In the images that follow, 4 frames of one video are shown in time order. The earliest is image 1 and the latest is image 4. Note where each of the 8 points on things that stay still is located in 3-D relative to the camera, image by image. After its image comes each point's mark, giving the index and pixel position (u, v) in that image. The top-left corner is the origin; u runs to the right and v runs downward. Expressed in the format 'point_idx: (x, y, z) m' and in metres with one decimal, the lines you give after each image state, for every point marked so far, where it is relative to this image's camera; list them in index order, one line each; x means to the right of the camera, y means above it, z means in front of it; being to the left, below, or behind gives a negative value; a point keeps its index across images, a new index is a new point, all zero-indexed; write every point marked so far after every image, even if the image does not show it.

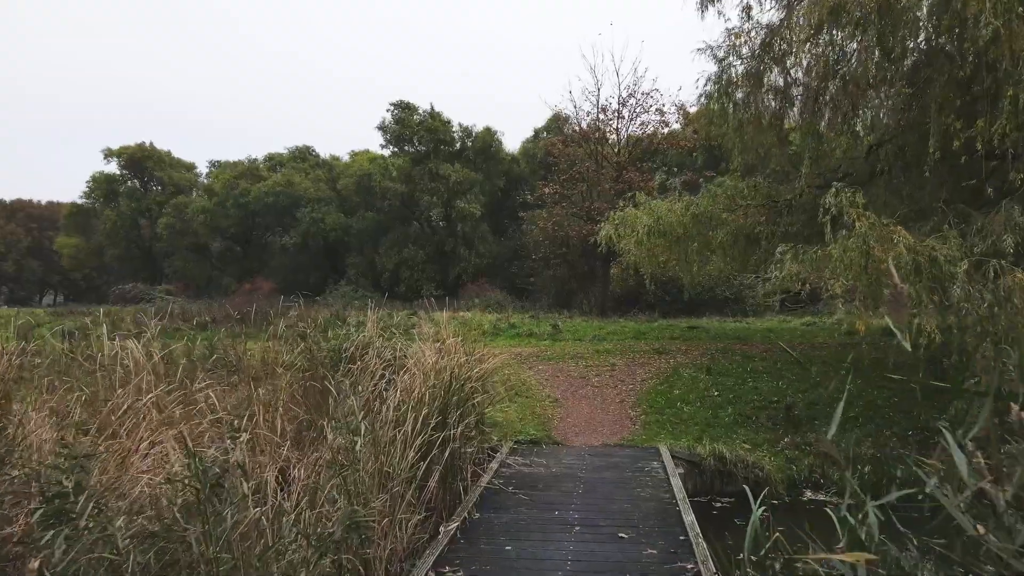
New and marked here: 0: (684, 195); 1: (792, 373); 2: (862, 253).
0: (+3.1, +1.7, +10.8) m
1: (+4.1, -1.2, +8.8) m
2: (+3.6, +0.4, +6.1) m
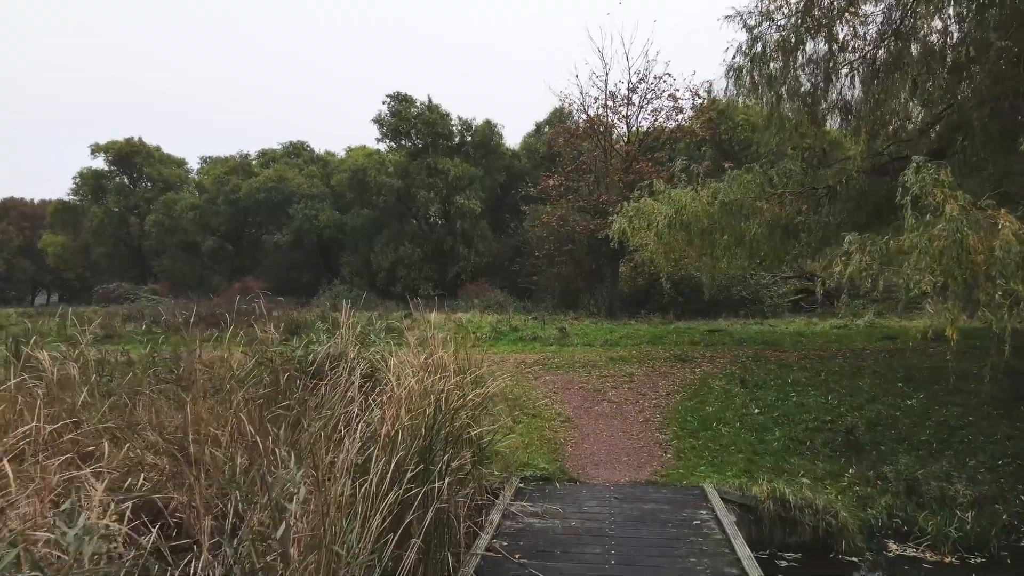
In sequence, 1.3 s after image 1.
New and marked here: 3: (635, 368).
0: (+3.2, +1.7, +9.6) m
1: (+4.2, -1.2, +7.6) m
2: (+3.6, +0.4, +4.9) m
3: (+1.8, -1.2, +8.8) m
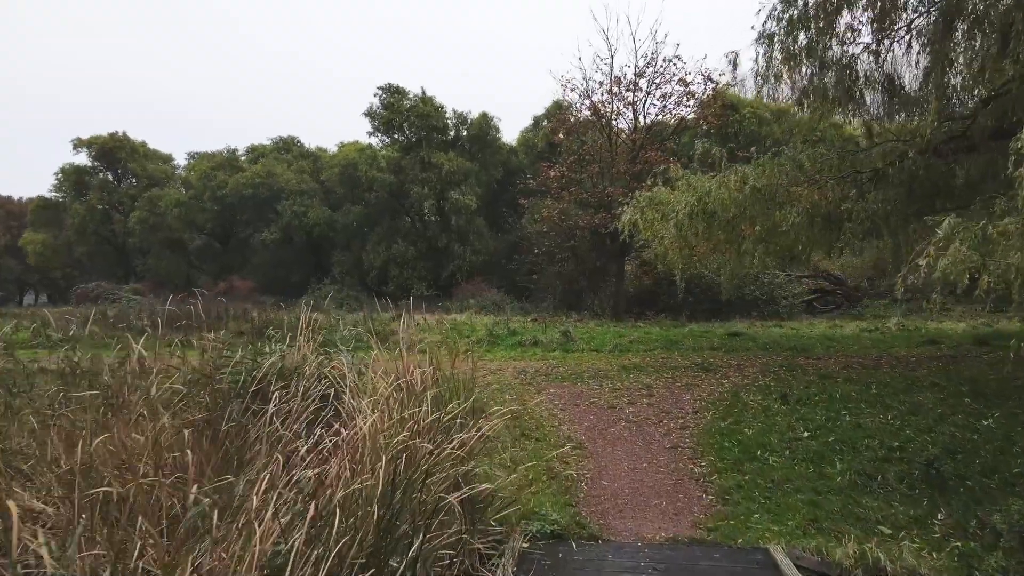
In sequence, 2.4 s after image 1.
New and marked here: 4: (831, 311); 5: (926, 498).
0: (+3.1, +1.7, +8.5) m
1: (+4.2, -1.2, +6.4) m
2: (+3.6, +0.4, +3.7) m
3: (+1.8, -1.2, +7.6) m
4: (+8.7, -0.6, +16.3) m
5: (+3.1, -1.6, +4.5) m
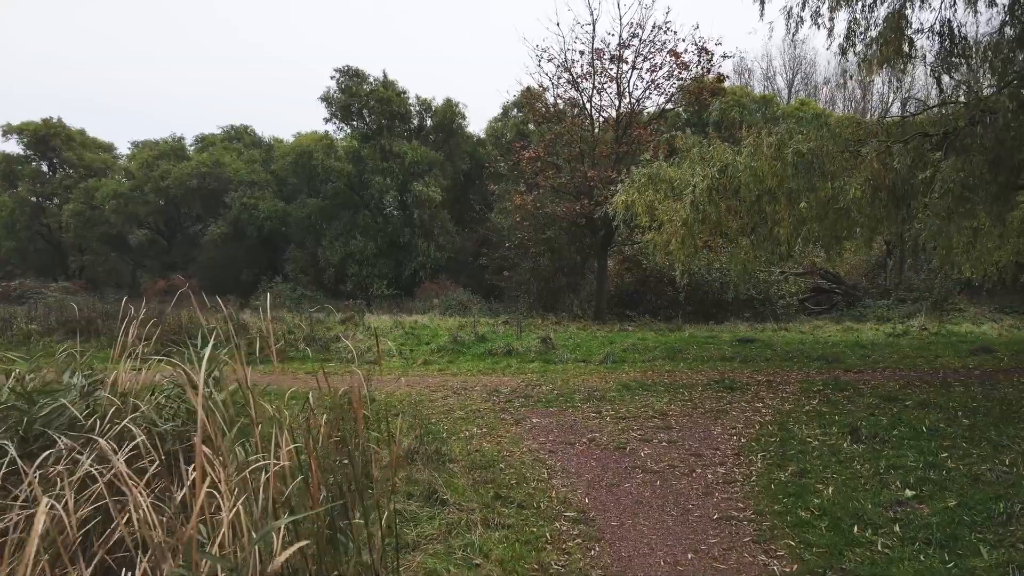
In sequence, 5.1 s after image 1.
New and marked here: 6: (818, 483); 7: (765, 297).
0: (+2.8, +1.8, +6.7) m
1: (+3.9, -1.2, +4.8) m
2: (+3.5, +0.4, +2.0) m
3: (+1.5, -1.1, +5.8) m
4: (+7.9, -0.6, +14.9) m
5: (+3.0, -1.5, +2.8) m
6: (+2.0, -1.3, +4.0) m
7: (+6.1, -0.2, +14.2) m
